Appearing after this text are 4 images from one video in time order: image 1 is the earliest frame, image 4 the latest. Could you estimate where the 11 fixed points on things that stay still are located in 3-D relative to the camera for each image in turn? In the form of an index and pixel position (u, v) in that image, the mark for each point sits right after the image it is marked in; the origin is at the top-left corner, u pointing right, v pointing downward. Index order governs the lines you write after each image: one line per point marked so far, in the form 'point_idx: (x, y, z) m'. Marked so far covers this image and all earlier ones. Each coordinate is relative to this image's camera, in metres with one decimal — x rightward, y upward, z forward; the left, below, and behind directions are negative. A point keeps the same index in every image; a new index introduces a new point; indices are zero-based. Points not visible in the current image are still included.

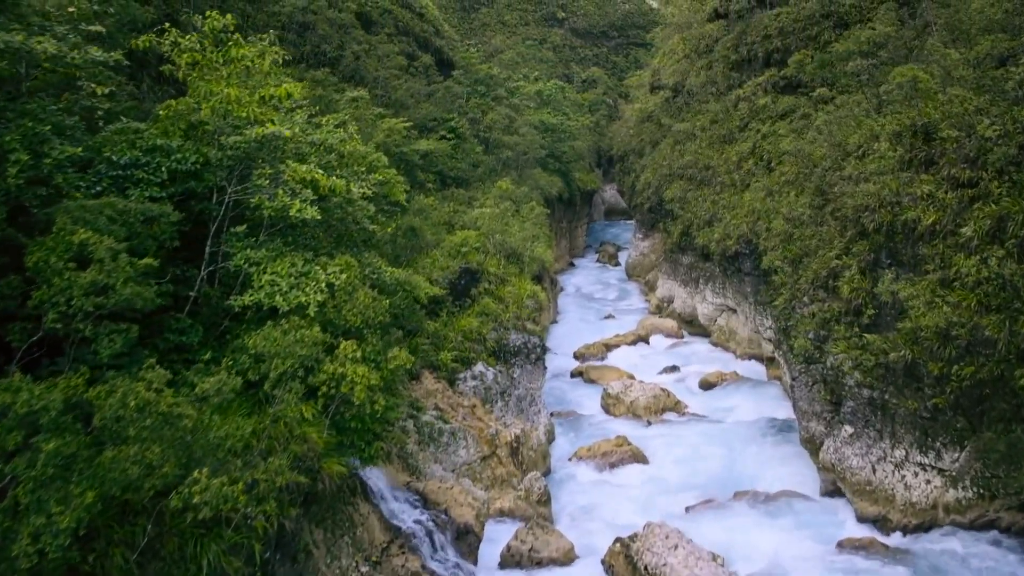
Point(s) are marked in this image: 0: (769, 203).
0: (+8.5, +2.8, +17.6) m
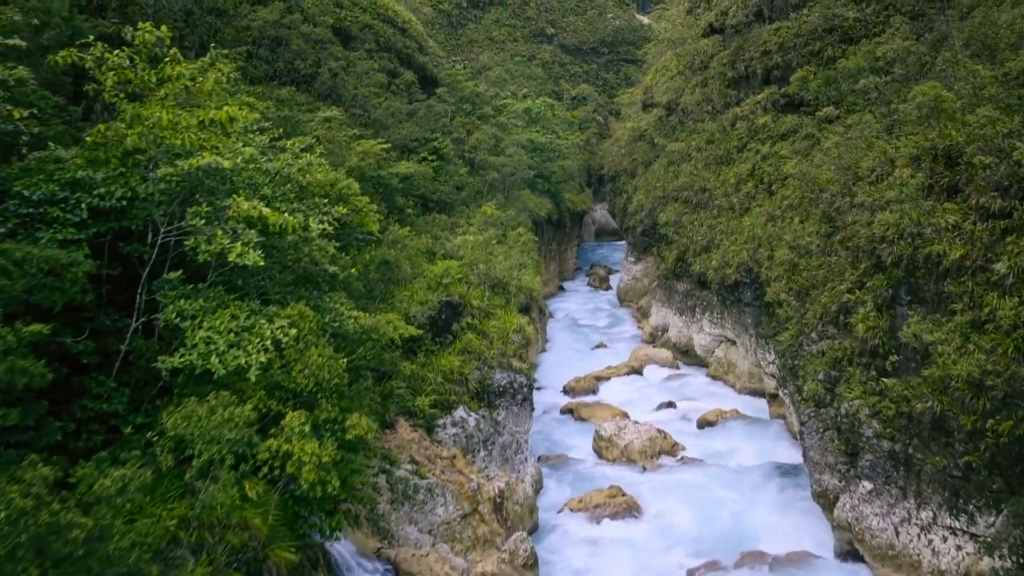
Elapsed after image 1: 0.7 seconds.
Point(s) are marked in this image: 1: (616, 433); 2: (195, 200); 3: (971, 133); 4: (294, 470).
0: (+8.0, +1.8, +16.5) m
1: (+3.2, -4.5, +16.4) m
2: (-5.2, +1.4, +8.8) m
3: (+10.3, +3.5, +12.0) m
4: (-3.1, -2.6, +7.5) m
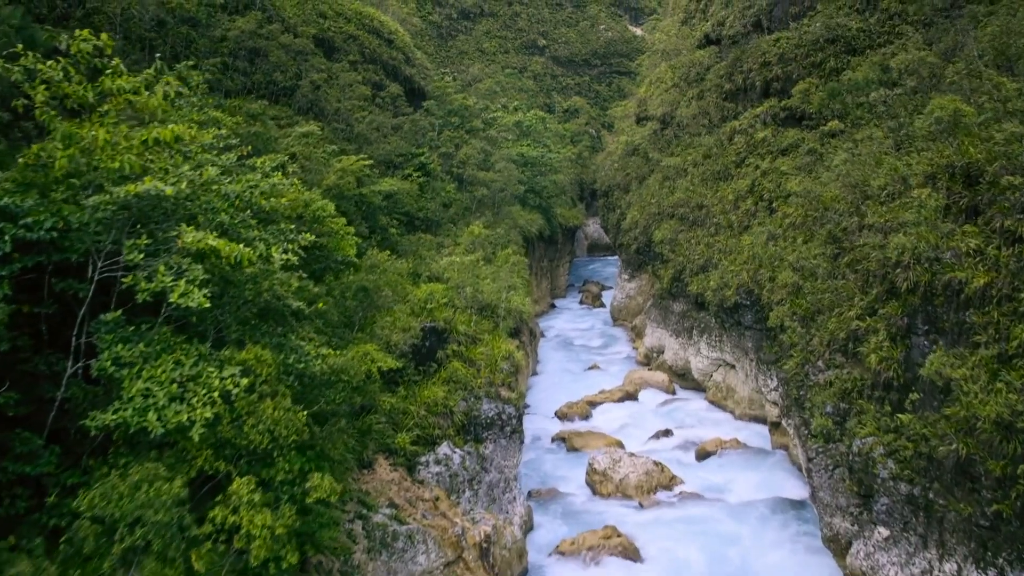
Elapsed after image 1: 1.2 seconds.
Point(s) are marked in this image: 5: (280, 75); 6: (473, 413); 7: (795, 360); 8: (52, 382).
0: (+7.6, +1.1, +15.6) m
1: (+2.9, -5.2, +15.5) m
2: (-5.5, +0.8, +7.8) m
3: (+10.0, +2.9, +11.2) m
4: (-3.3, -3.1, +6.5) m
5: (-8.4, +7.7, +19.4) m
6: (-1.0, -3.3, +14.2) m
7: (+7.2, -1.9, +13.6) m
8: (-6.7, -1.4, +7.6) m
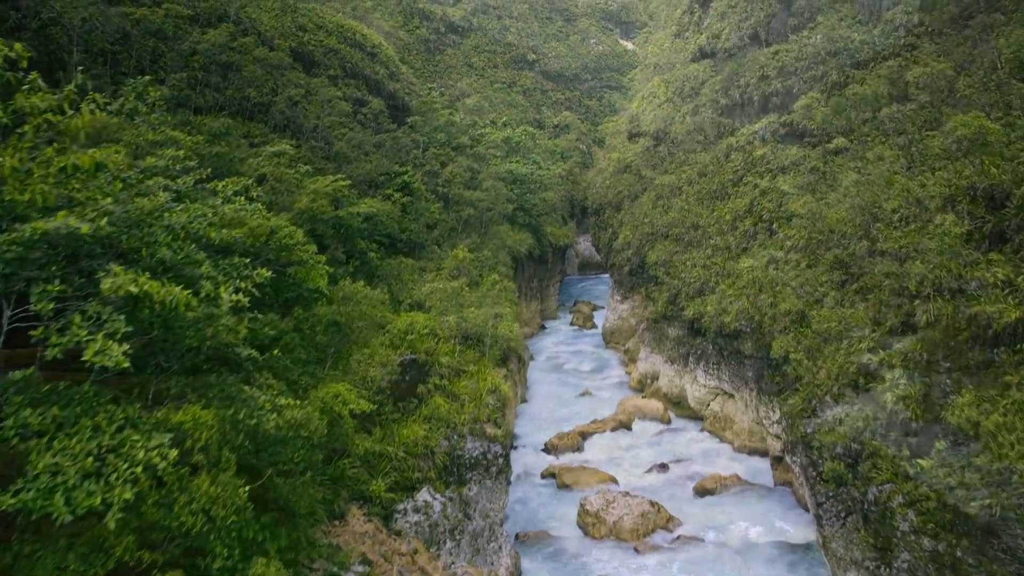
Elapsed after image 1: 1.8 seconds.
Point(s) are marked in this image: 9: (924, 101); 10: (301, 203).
0: (+7.3, +0.4, +14.7) m
1: (+2.5, -5.9, +14.4) m
2: (-5.8, +0.2, +6.7) m
3: (+9.6, +2.3, +10.4) m
4: (-3.5, -3.7, +5.4) m
5: (-8.9, +6.8, +18.4) m
6: (-1.4, -4.1, +13.1) m
7: (+6.9, -2.5, +12.7) m
8: (-6.9, -2.1, +6.5) m
9: (+11.3, +5.3, +15.0) m
10: (-5.5, +2.3, +13.9) m
